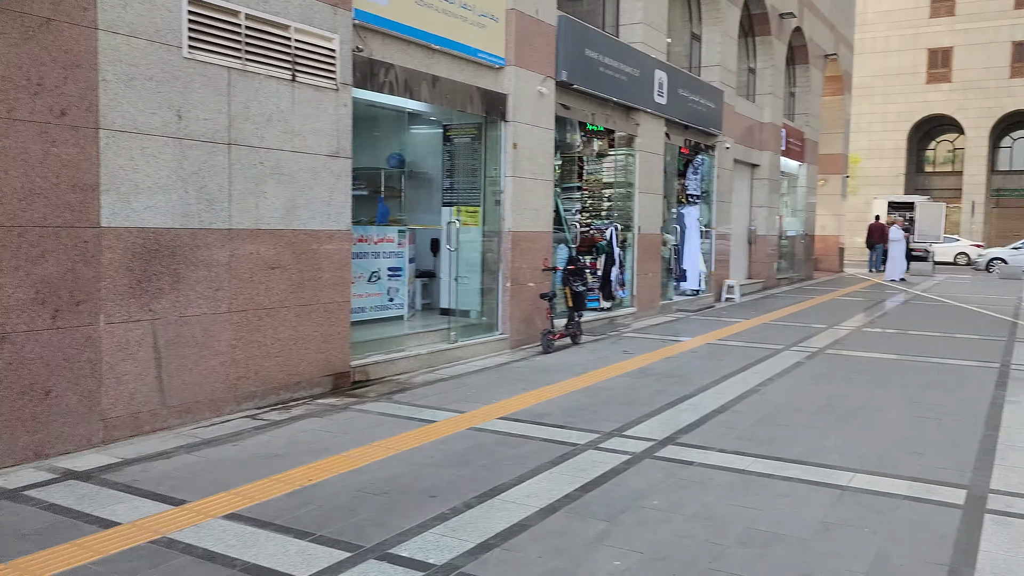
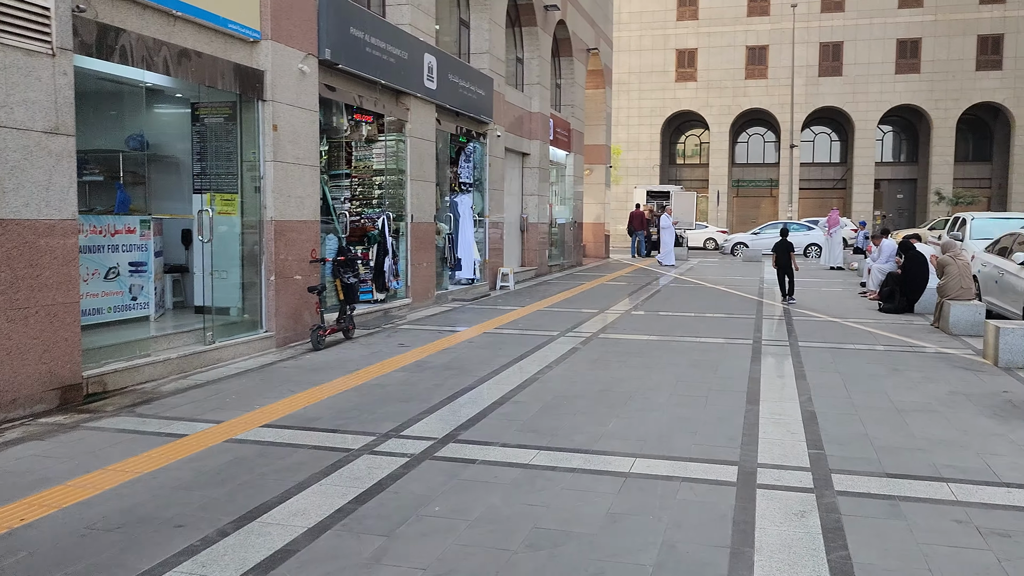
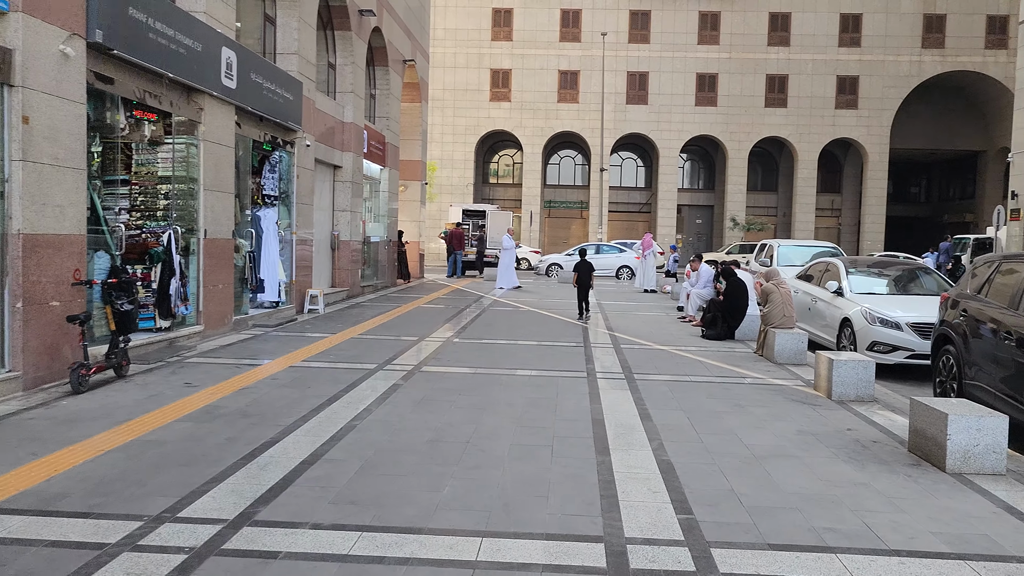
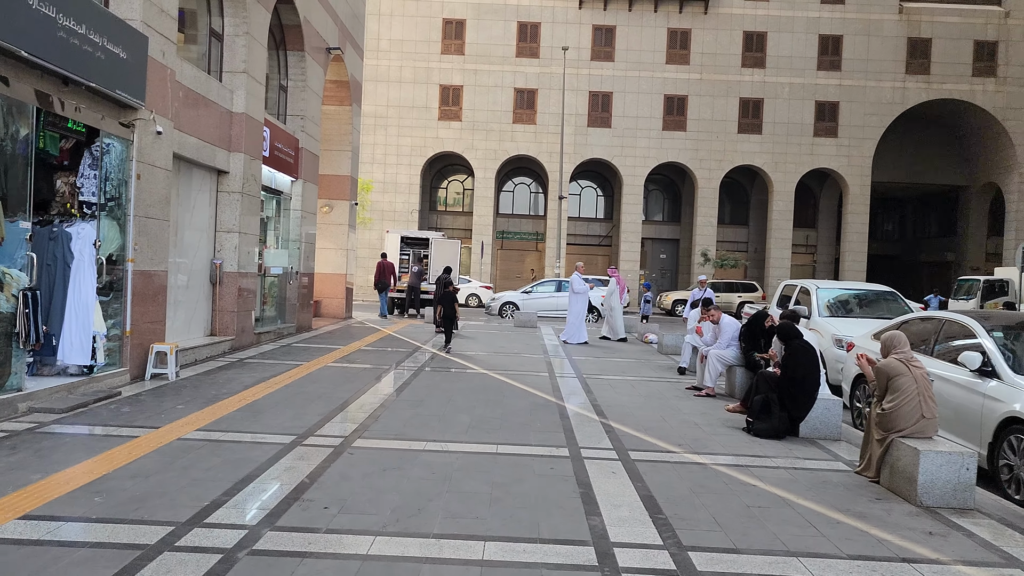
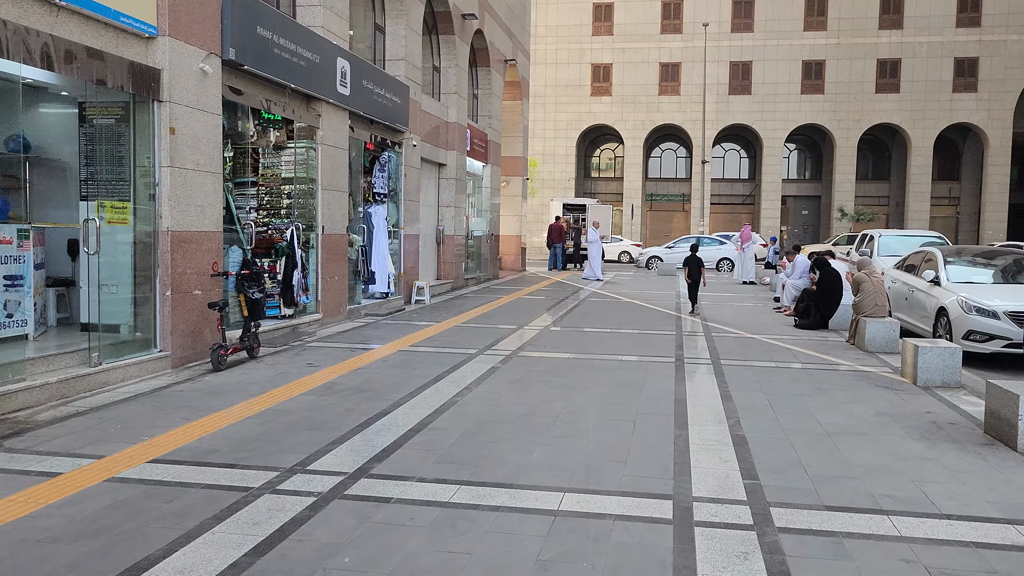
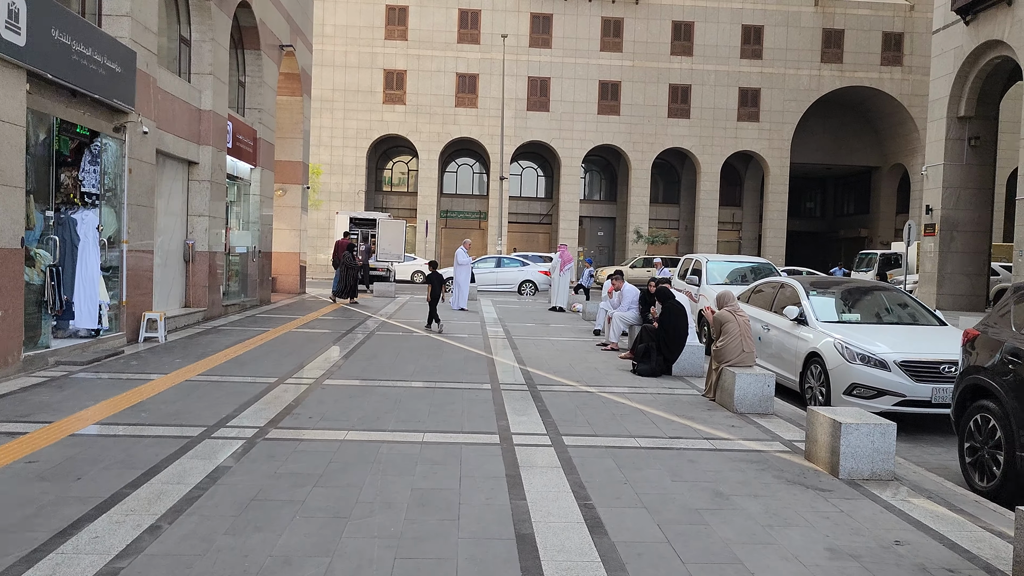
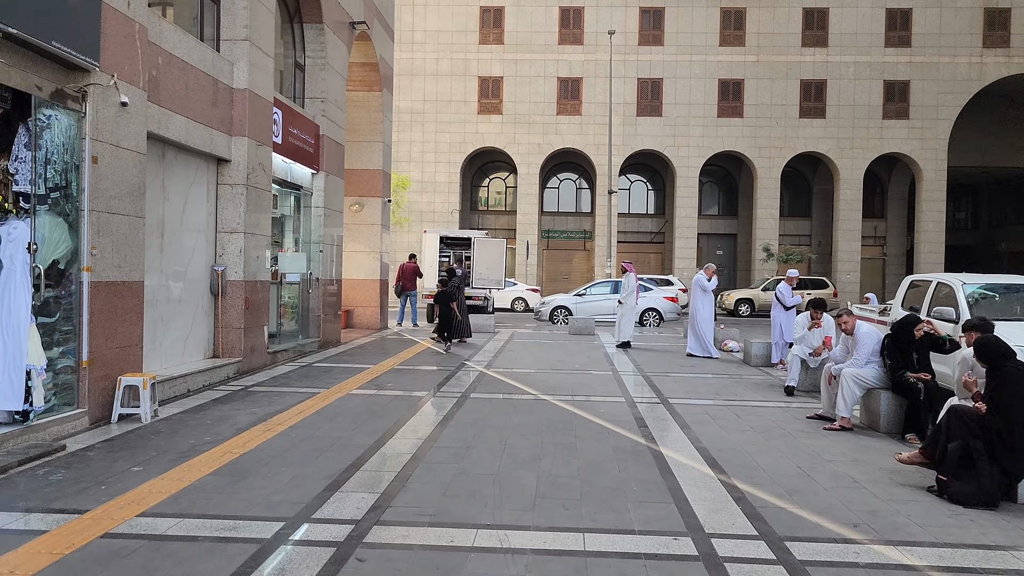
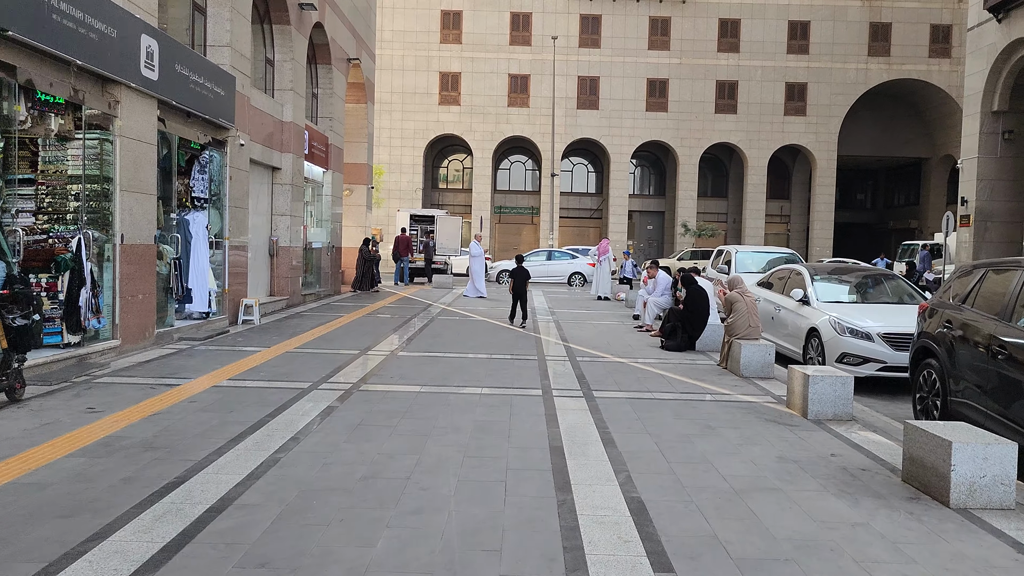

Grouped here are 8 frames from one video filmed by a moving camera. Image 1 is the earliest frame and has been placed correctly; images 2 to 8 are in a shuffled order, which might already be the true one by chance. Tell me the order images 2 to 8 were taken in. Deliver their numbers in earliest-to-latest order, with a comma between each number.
2, 5, 3, 8, 6, 4, 7
